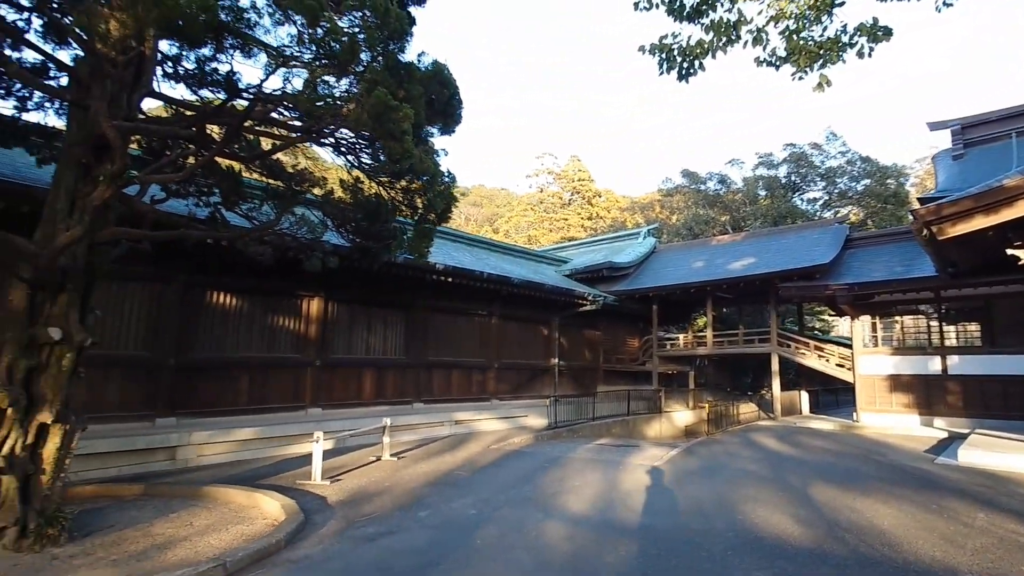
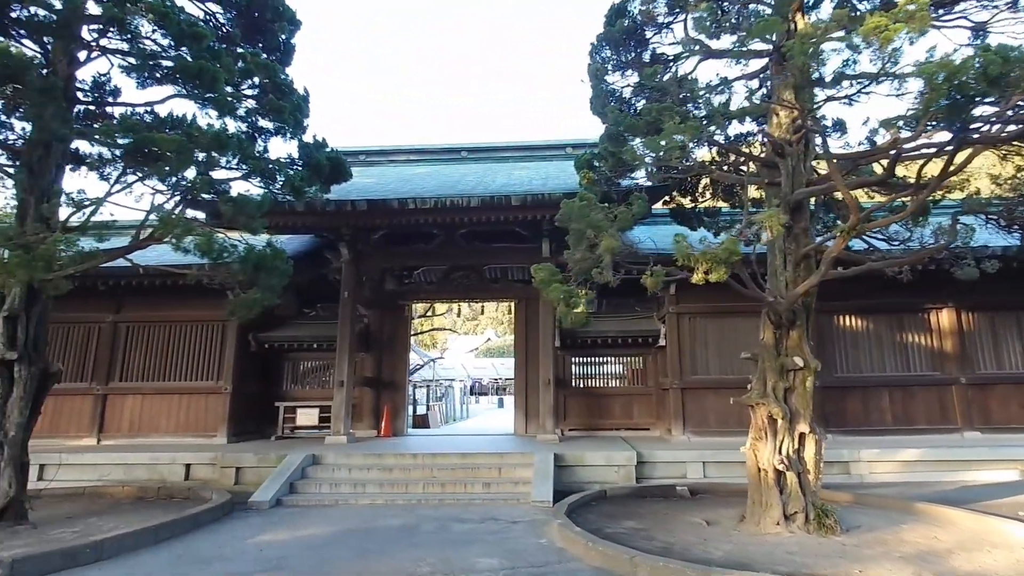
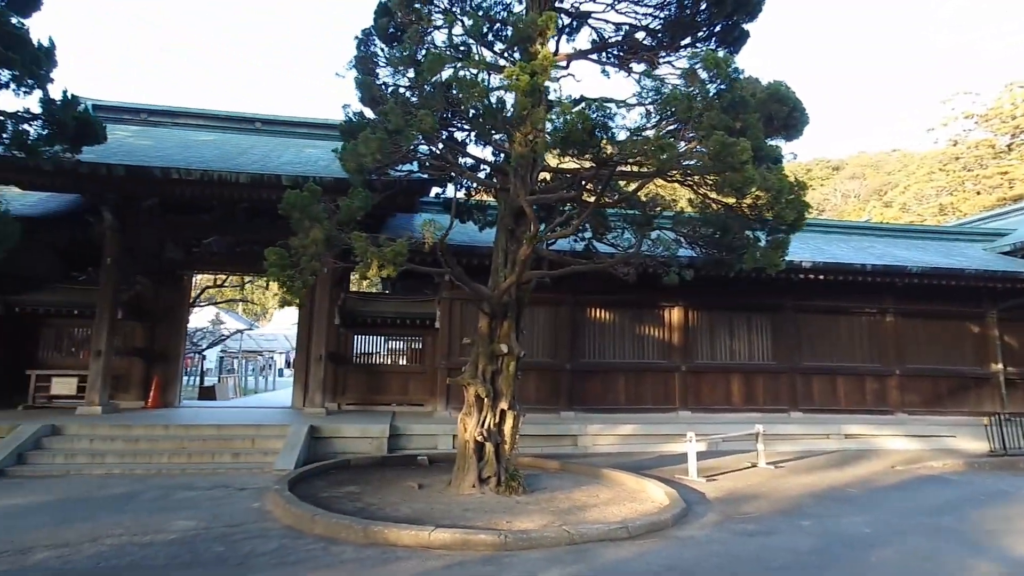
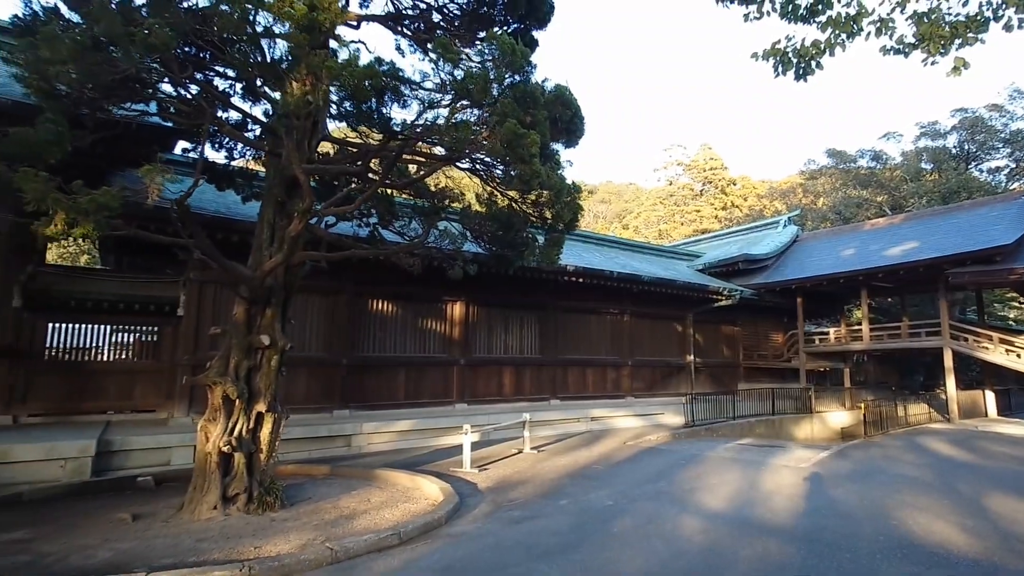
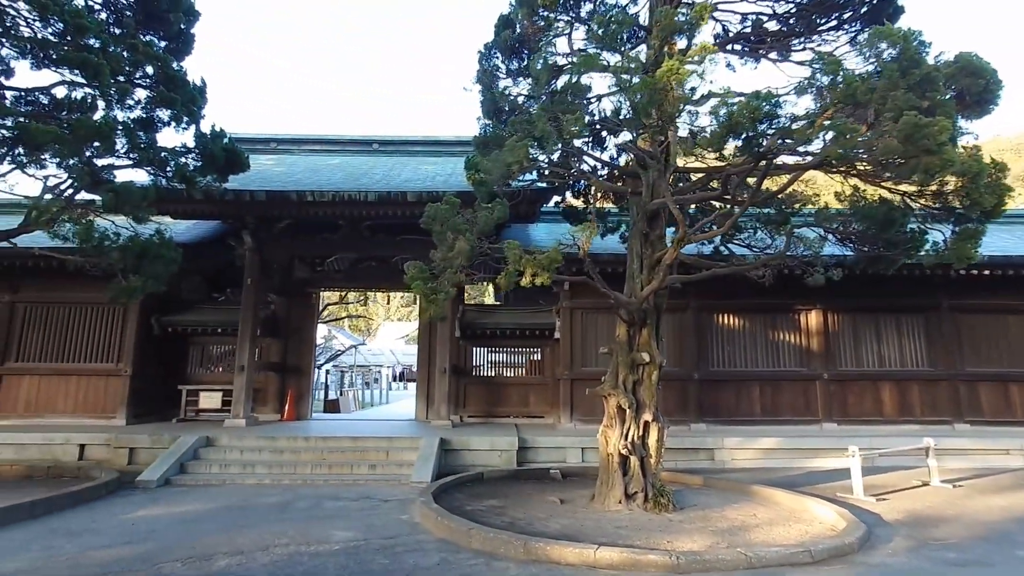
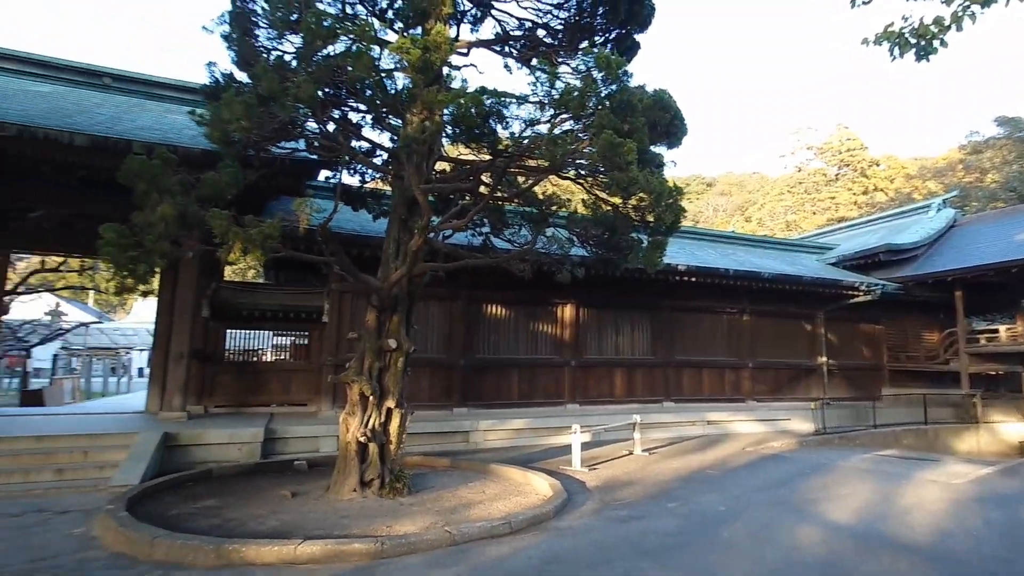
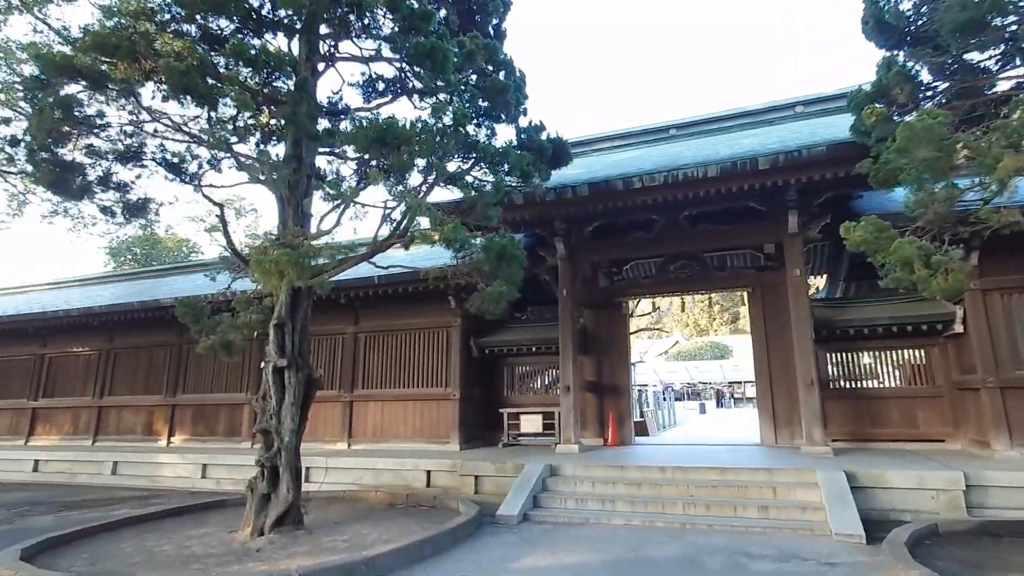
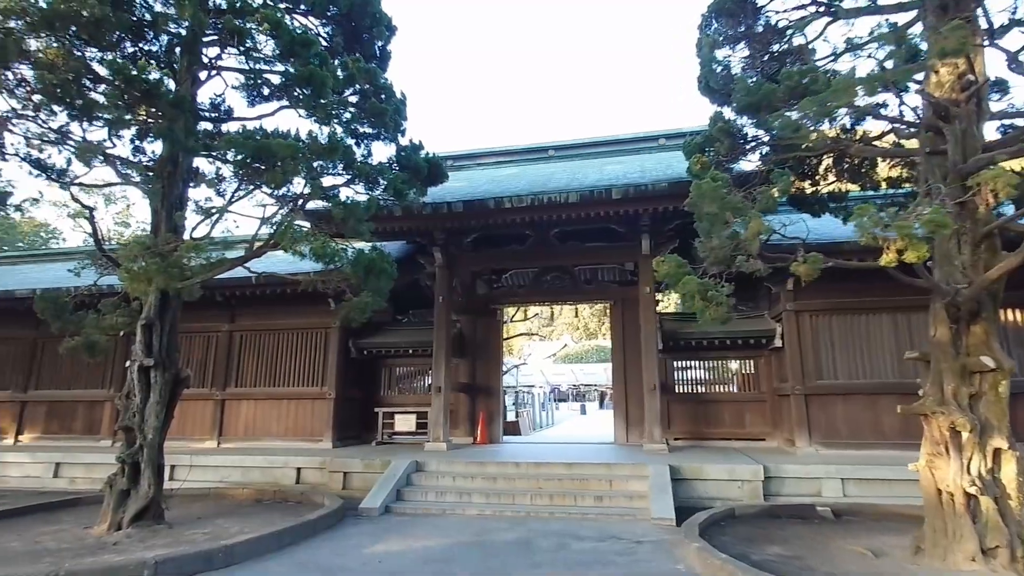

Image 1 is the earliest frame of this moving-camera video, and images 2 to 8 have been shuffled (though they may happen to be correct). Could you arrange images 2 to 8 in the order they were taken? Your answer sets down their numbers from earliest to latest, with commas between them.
4, 6, 3, 5, 2, 8, 7
